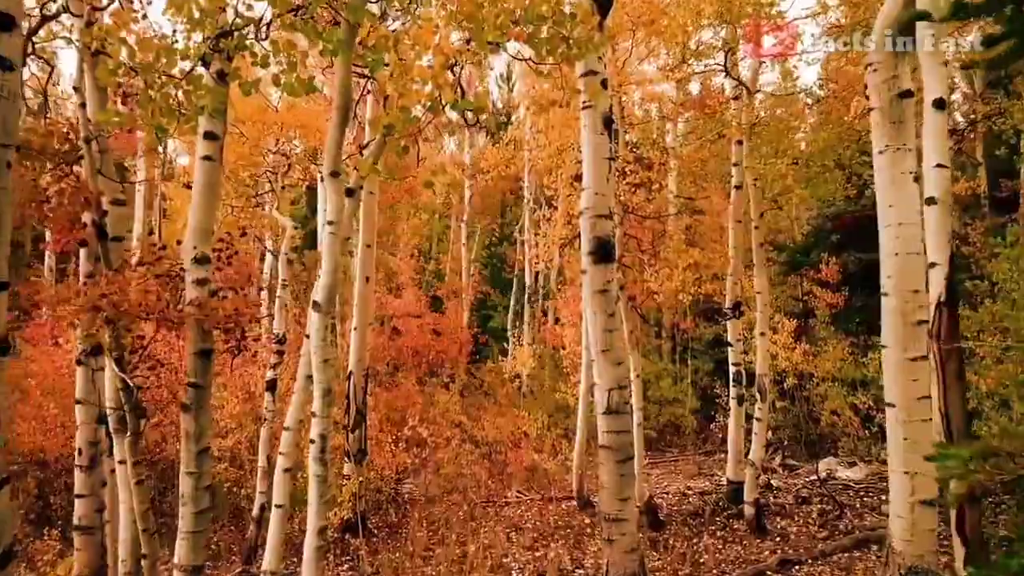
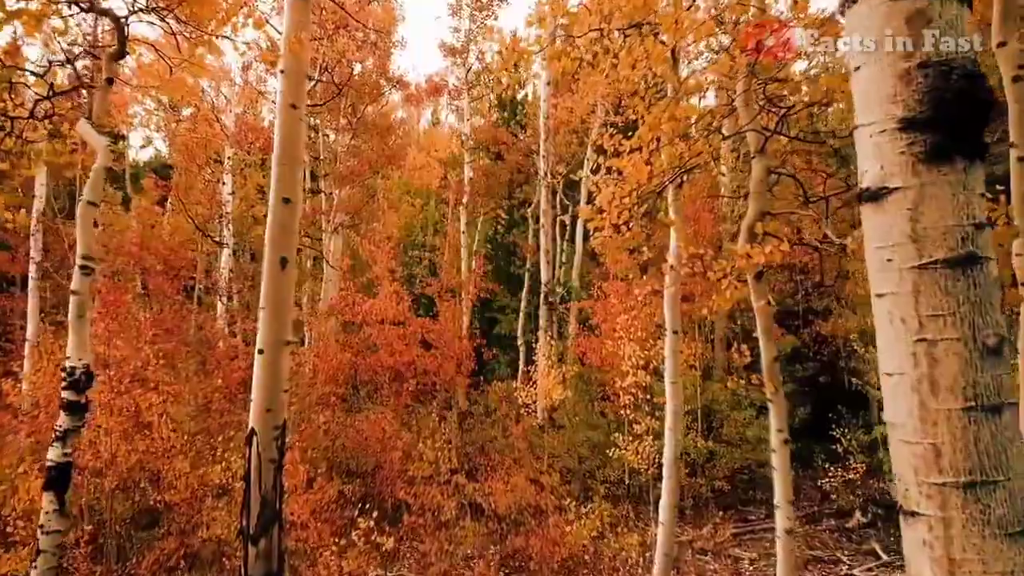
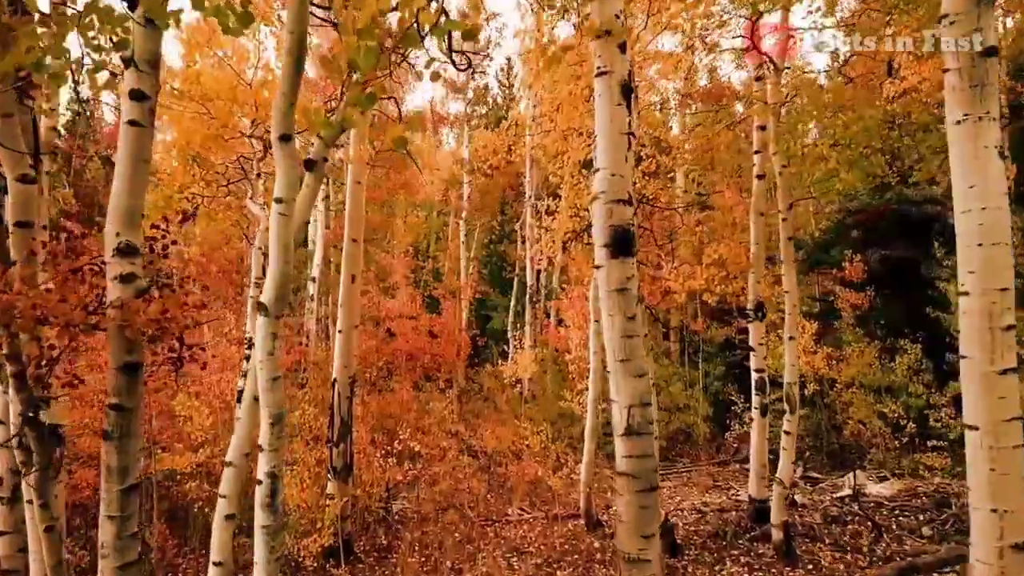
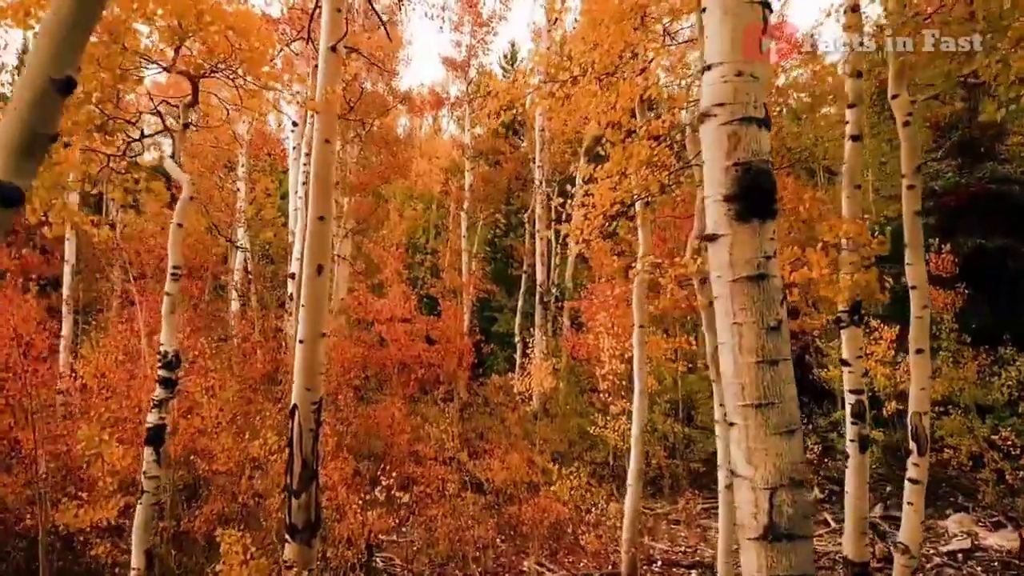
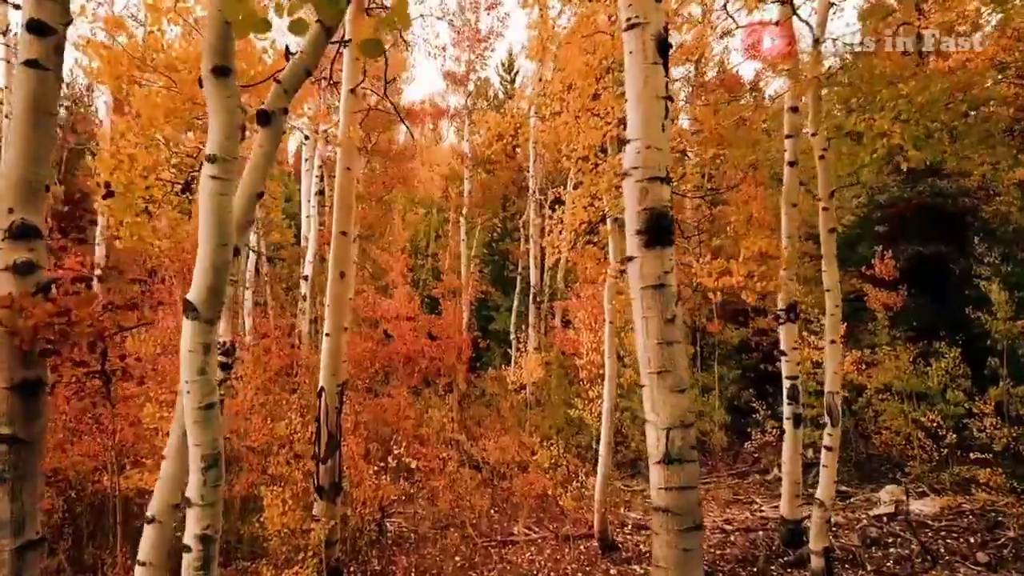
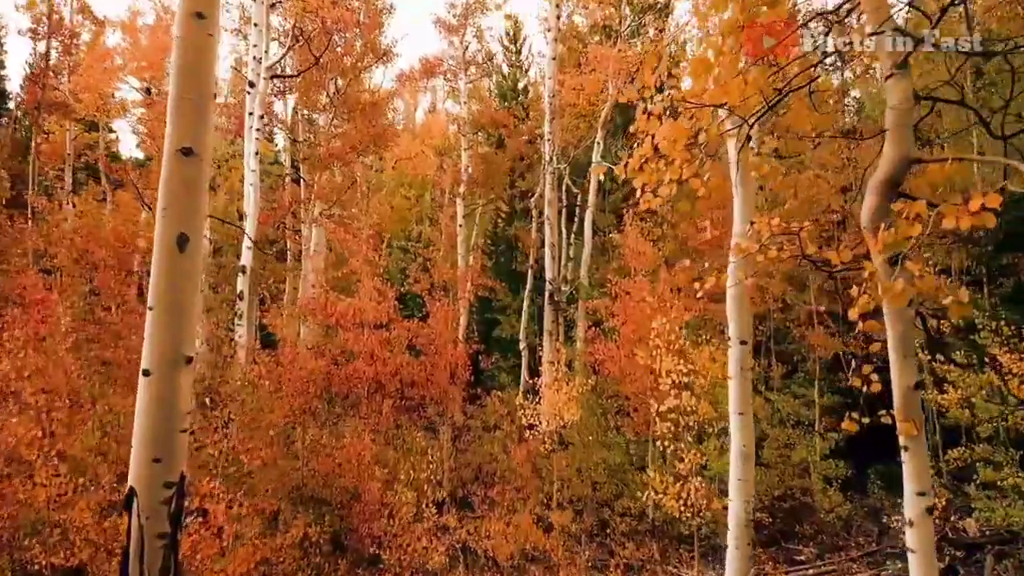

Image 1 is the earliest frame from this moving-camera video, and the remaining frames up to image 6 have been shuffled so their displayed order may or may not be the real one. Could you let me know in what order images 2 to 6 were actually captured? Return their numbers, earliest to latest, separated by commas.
3, 5, 4, 2, 6
